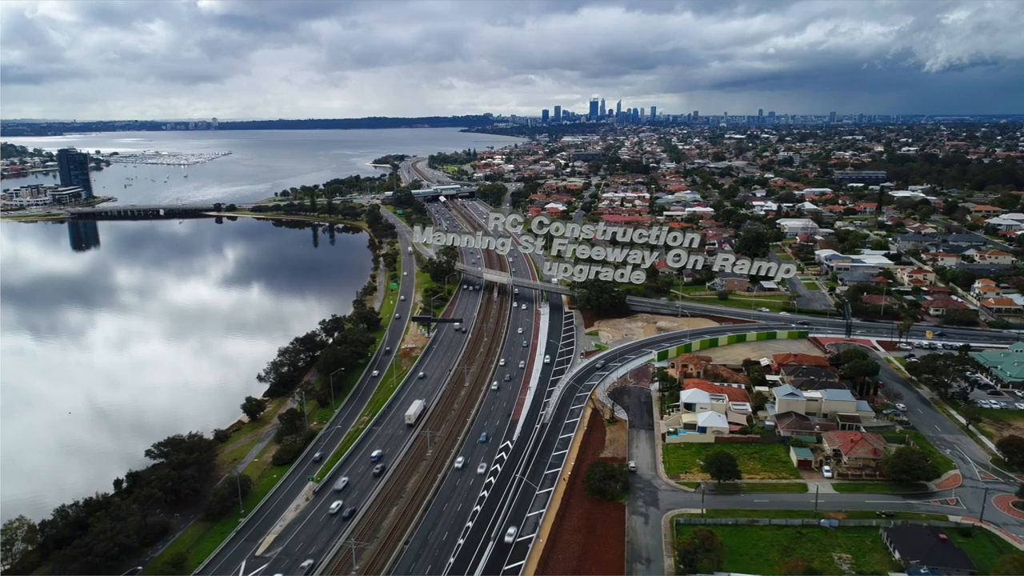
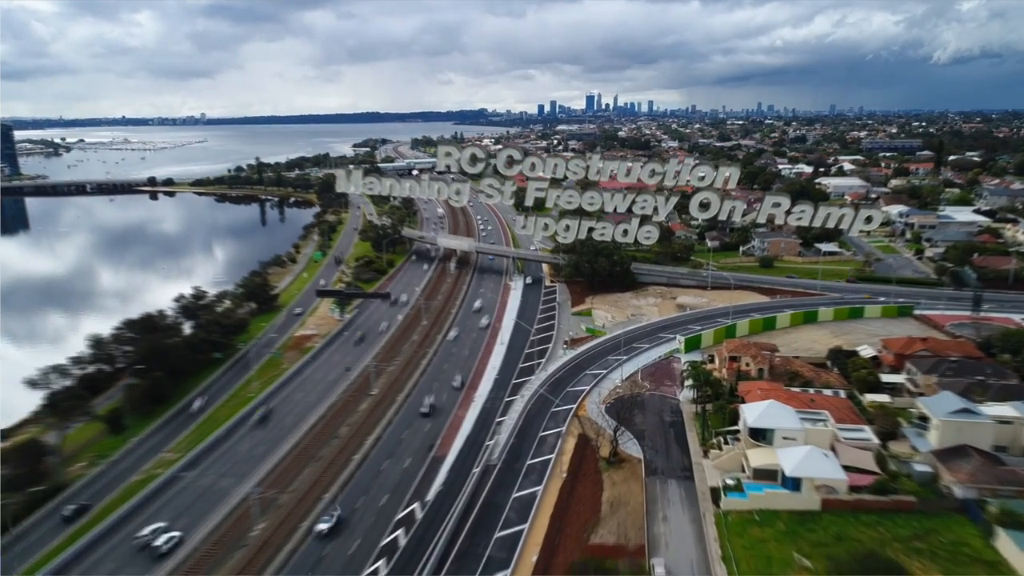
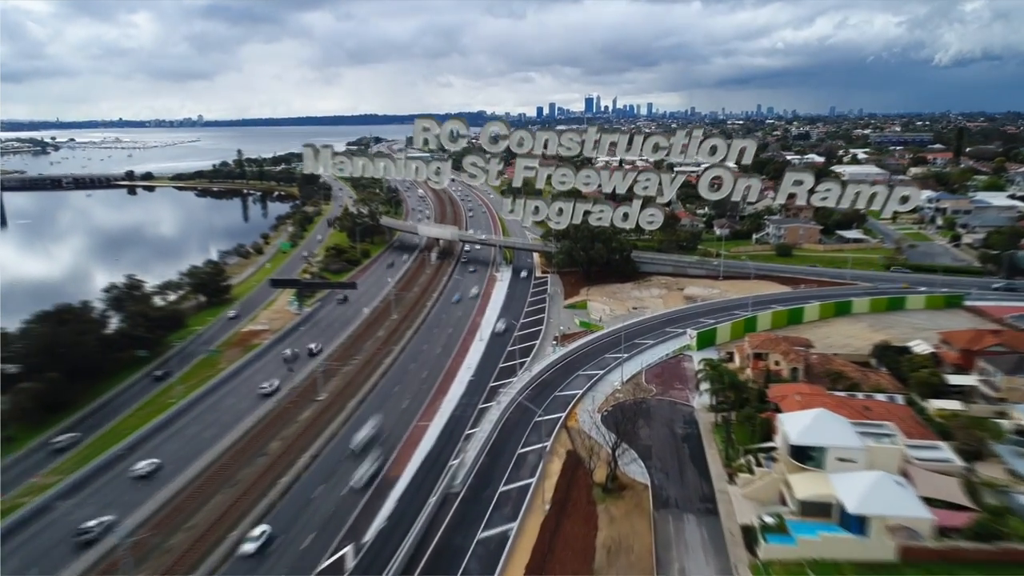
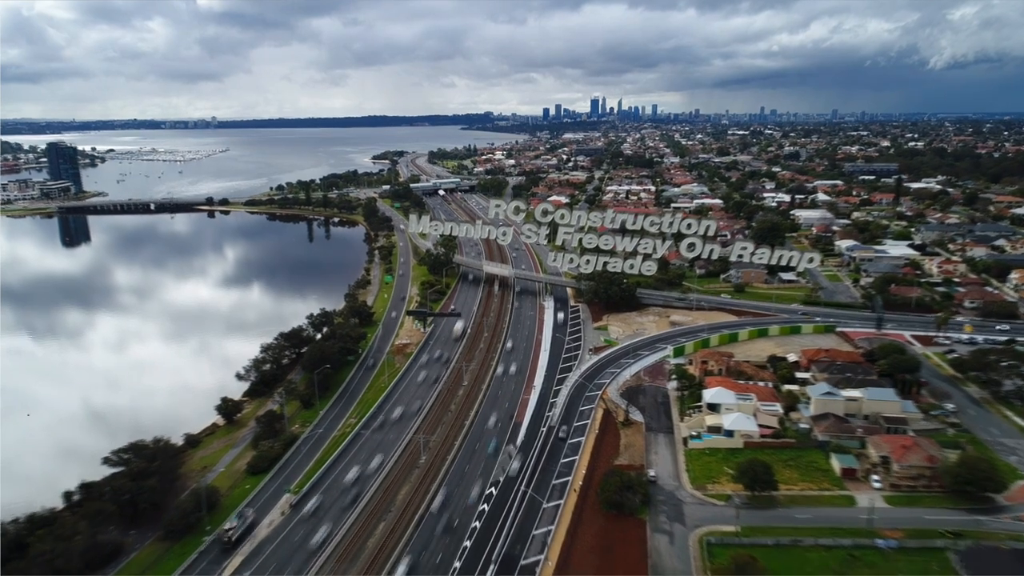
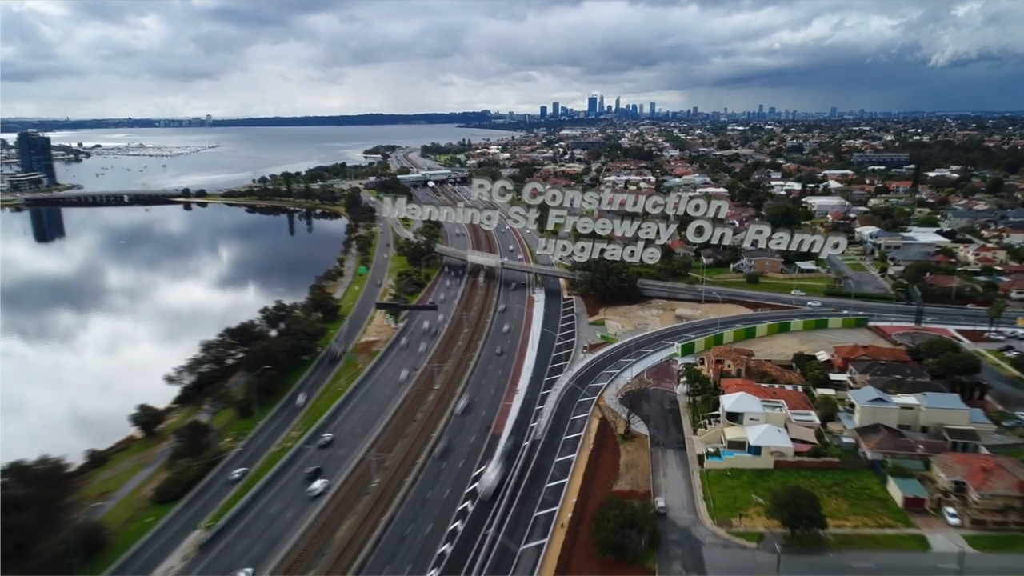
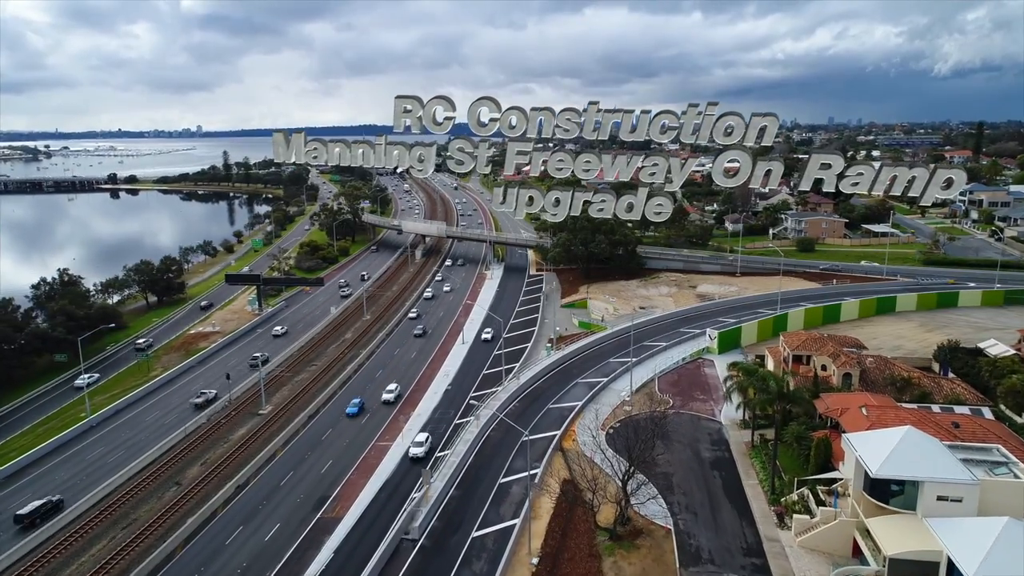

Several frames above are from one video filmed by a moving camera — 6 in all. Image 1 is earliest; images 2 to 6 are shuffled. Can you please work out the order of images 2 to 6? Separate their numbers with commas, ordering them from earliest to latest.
4, 5, 2, 3, 6
